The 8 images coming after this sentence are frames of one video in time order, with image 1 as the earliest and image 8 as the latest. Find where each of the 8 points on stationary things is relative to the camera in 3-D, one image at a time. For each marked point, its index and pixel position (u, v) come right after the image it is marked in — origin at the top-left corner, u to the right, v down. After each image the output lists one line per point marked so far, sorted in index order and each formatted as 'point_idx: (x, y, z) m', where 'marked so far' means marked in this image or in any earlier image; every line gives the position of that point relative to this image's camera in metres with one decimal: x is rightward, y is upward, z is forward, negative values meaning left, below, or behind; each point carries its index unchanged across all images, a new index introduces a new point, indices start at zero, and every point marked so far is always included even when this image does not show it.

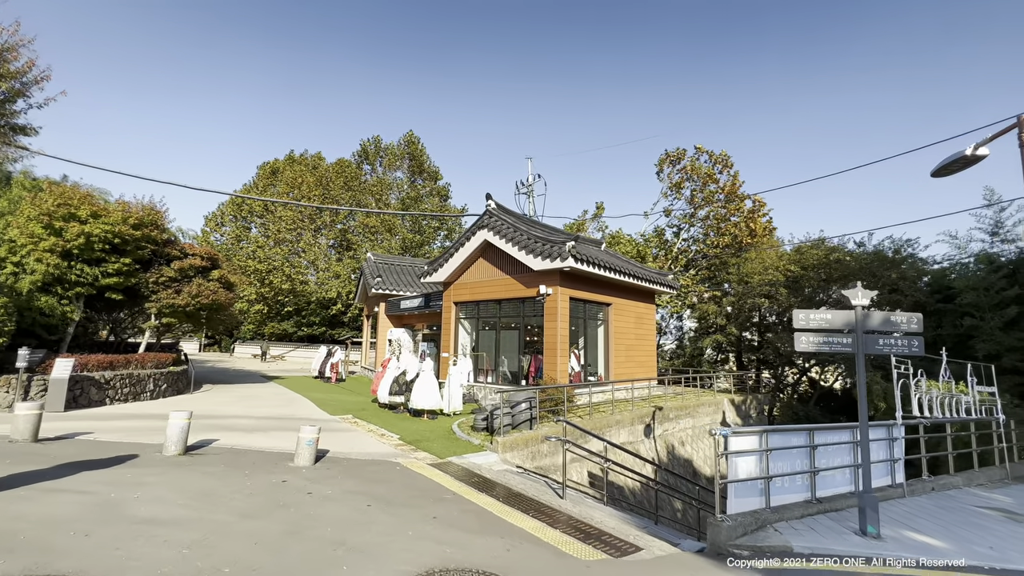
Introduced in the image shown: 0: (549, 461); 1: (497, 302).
0: (+0.7, -3.1, +8.2) m
1: (-0.5, -0.4, +13.2) m
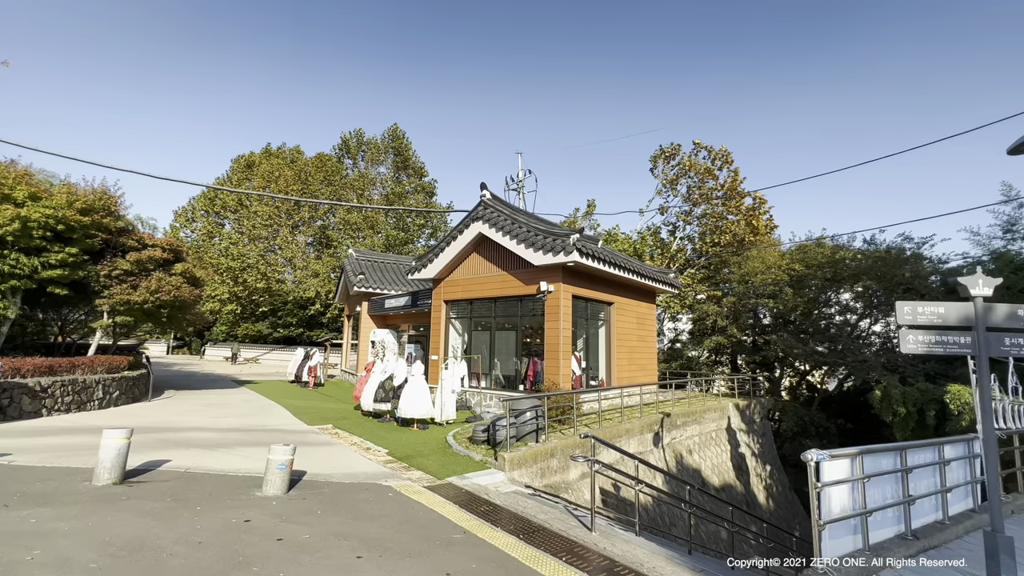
0: (+0.8, -3.0, +7.2) m
1: (-0.6, -0.3, +12.2) m
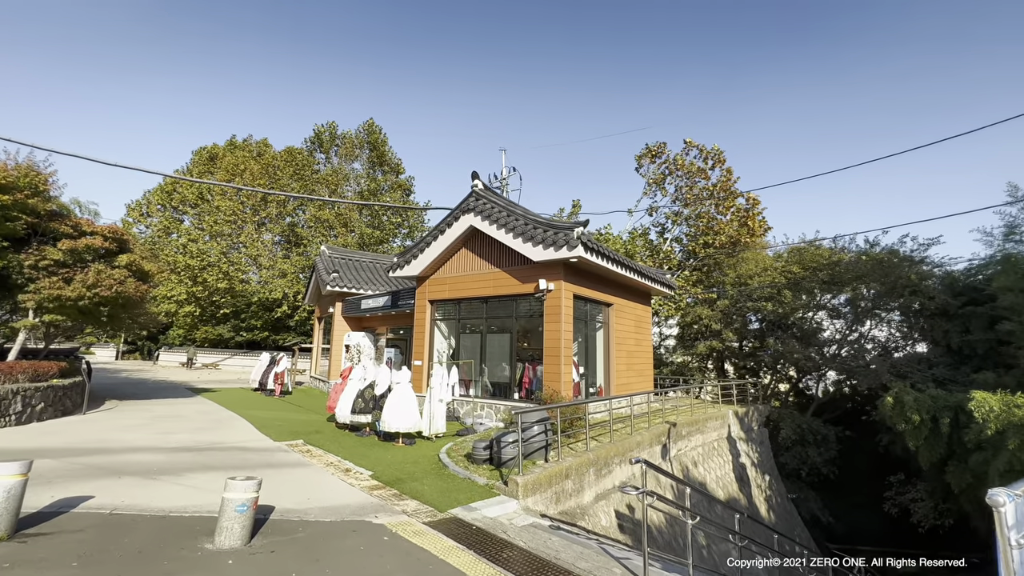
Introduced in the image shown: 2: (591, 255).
0: (+0.9, -3.0, +6.3) m
1: (-0.7, -0.3, +11.1) m
2: (+1.7, +0.7, +9.5) m
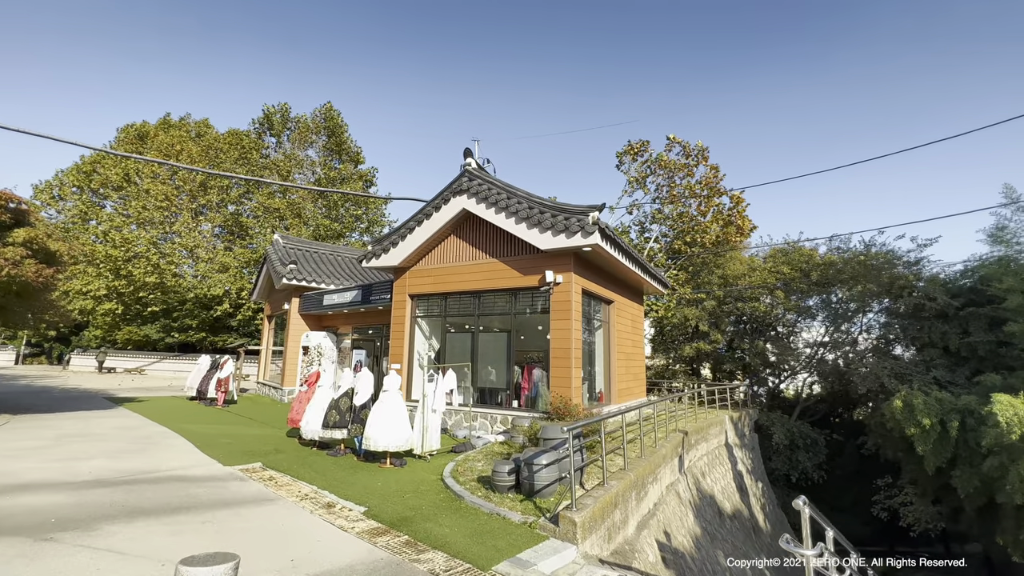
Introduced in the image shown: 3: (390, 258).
0: (+1.2, -2.8, +5.1) m
1: (-0.8, -0.2, +9.8) m
2: (+1.8, +0.8, +8.4) m
3: (-2.8, +0.7, +10.4) m
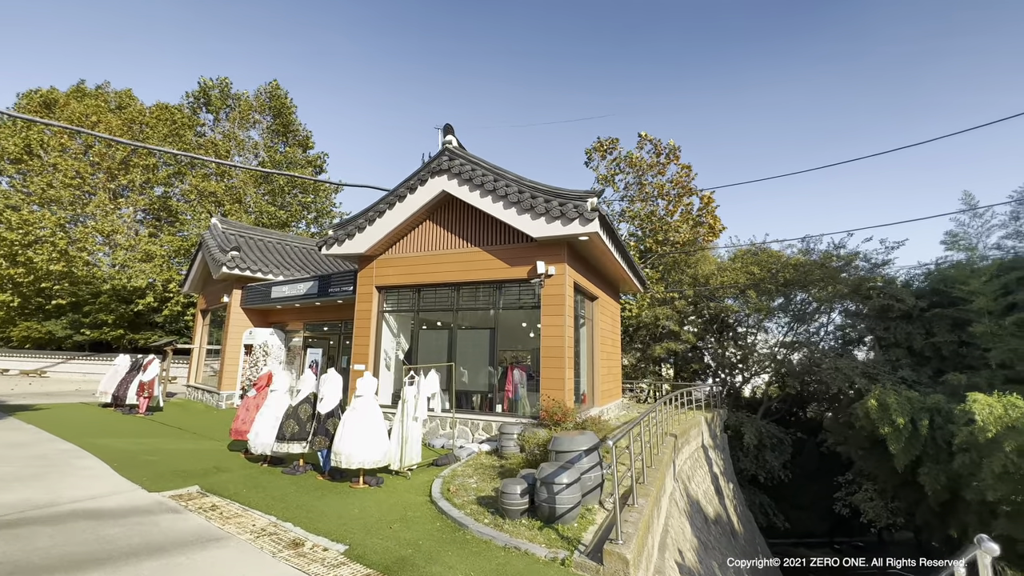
0: (+1.4, -2.7, +4.4) m
1: (-1.2, 0.0, +8.8) m
2: (+1.6, +0.9, +7.8) m
3: (-3.2, +0.9, +9.2) m
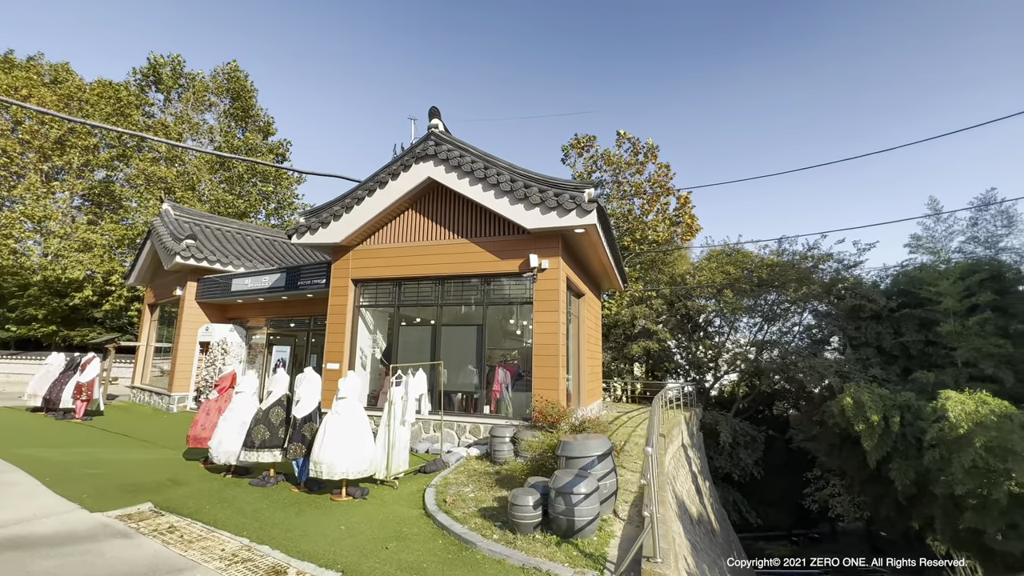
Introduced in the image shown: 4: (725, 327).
0: (+1.5, -2.6, +4.0) m
1: (-1.4, +0.1, +8.3) m
2: (+1.4, +1.0, +7.5) m
3: (-3.4, +1.0, +8.5) m
4: (+7.4, -1.3, +15.6) m
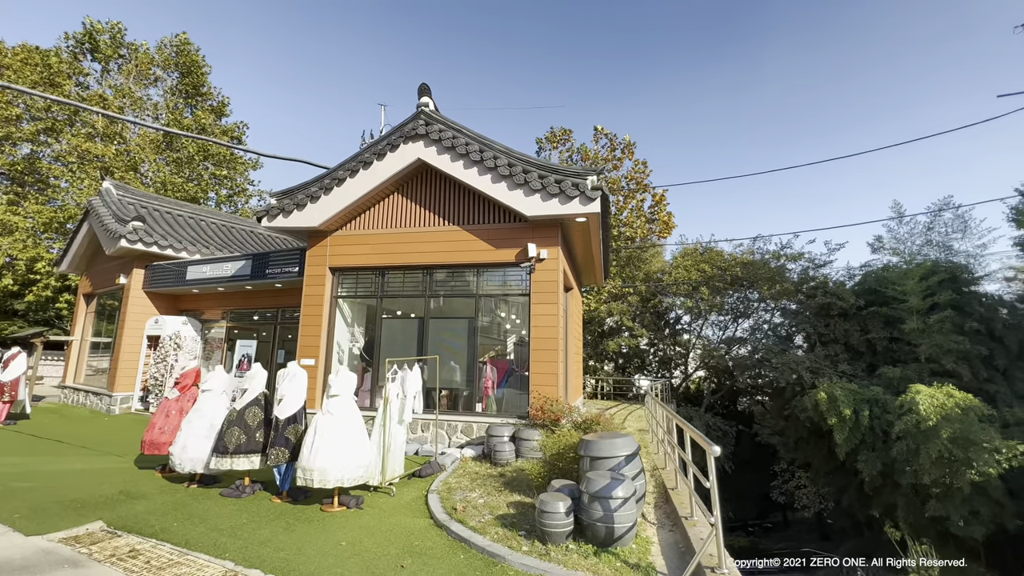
0: (+1.7, -2.5, +3.8) m
1: (-1.5, +0.3, +7.7) m
2: (+1.4, +1.1, +7.2) m
3: (-3.6, +1.2, +7.8) m
4: (+6.5, -1.3, +15.8) m
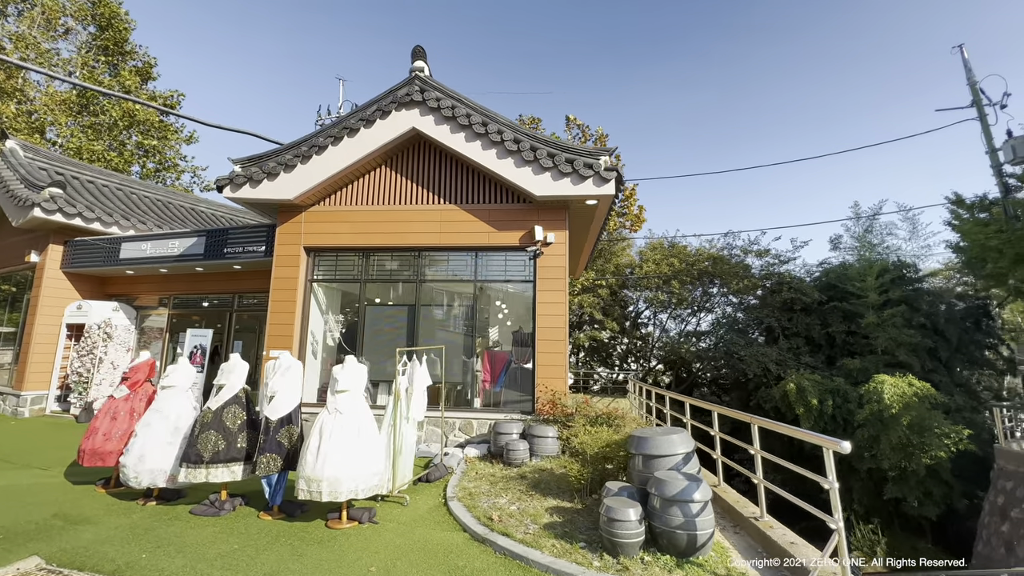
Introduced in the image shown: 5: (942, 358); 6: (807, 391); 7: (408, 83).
0: (+2.1, -2.4, +3.5) m
1: (-1.5, +0.5, +7.0) m
2: (+1.4, +1.3, +6.8) m
3: (-3.5, +1.5, +6.8) m
4: (+5.4, -1.1, +16.0) m
5: (+10.8, -1.8, +11.4) m
6: (+7.2, -2.5, +11.0) m
7: (-1.6, +3.1, +6.8) m
